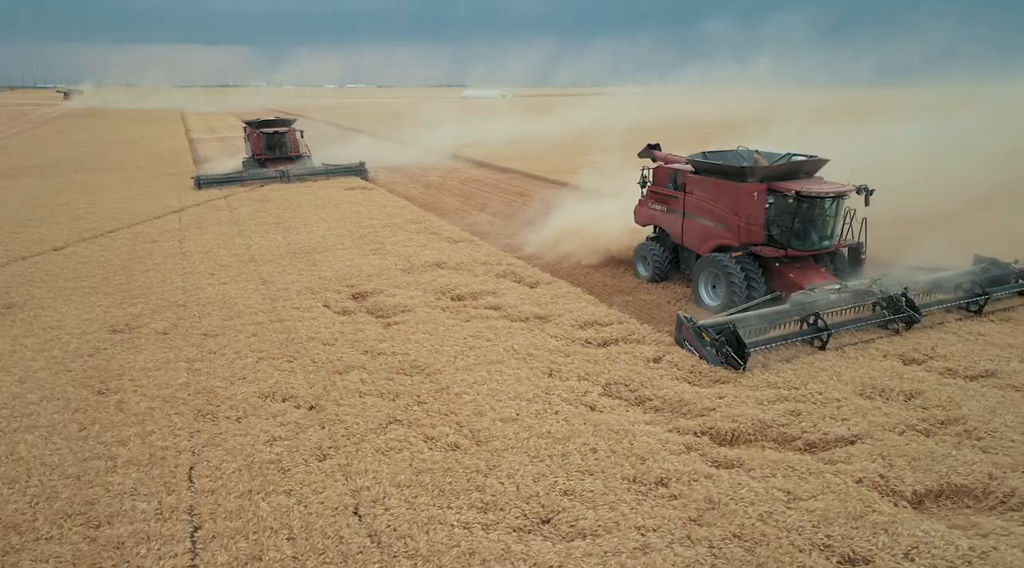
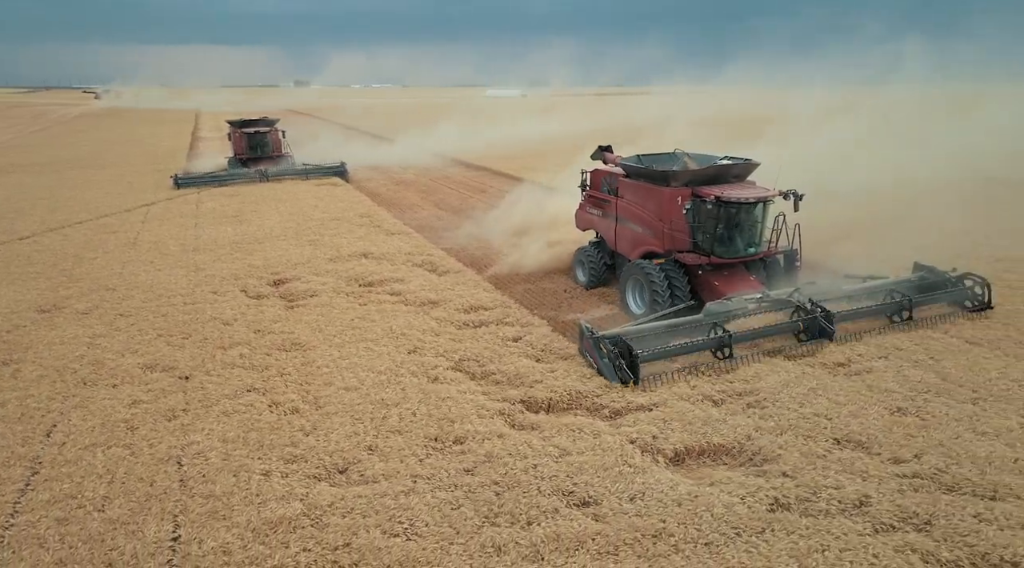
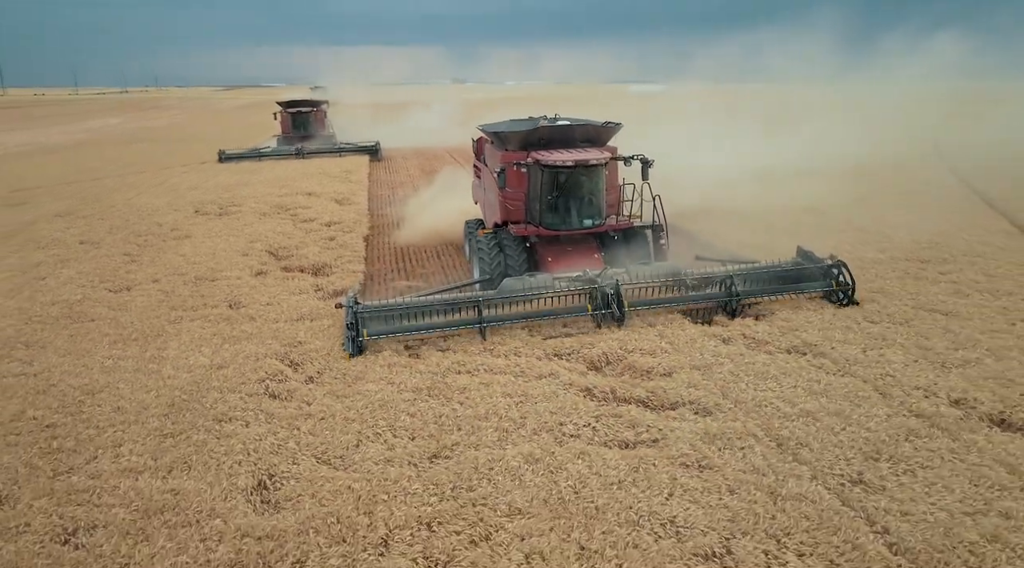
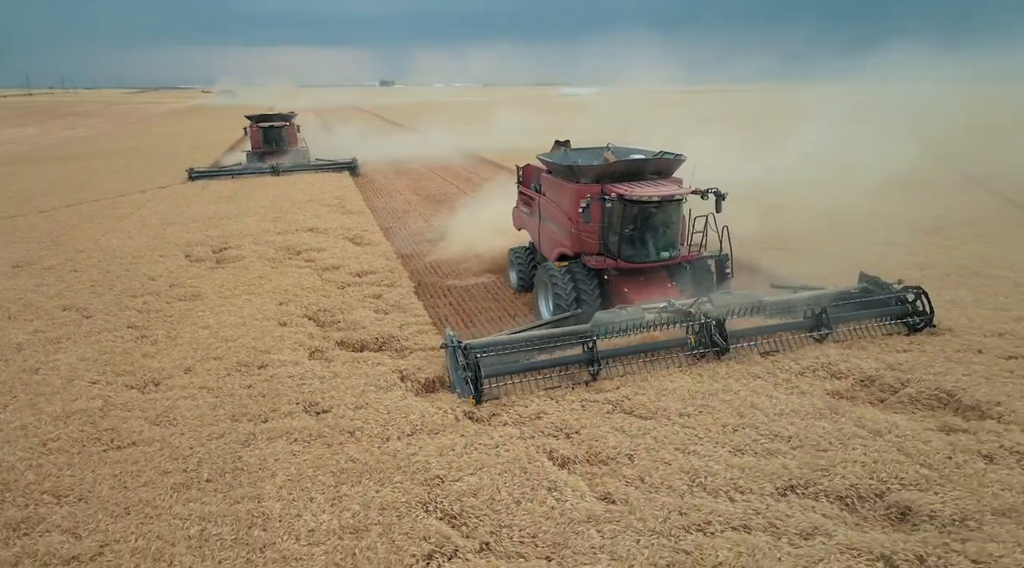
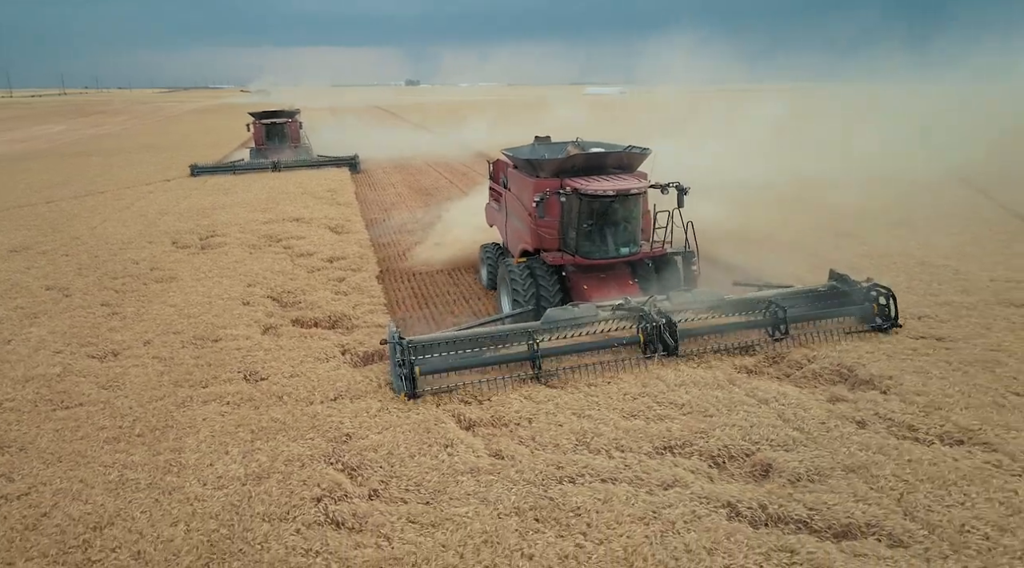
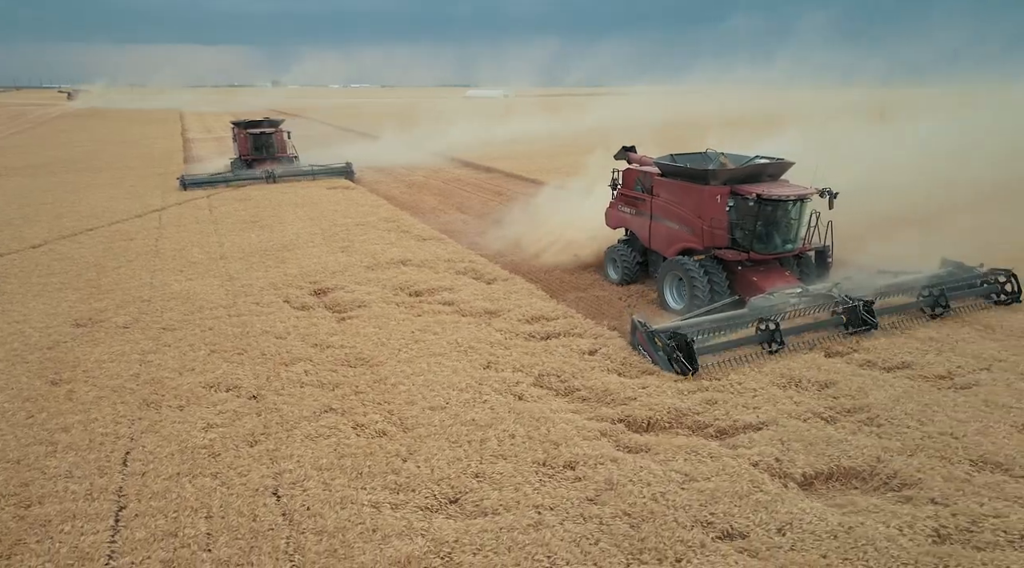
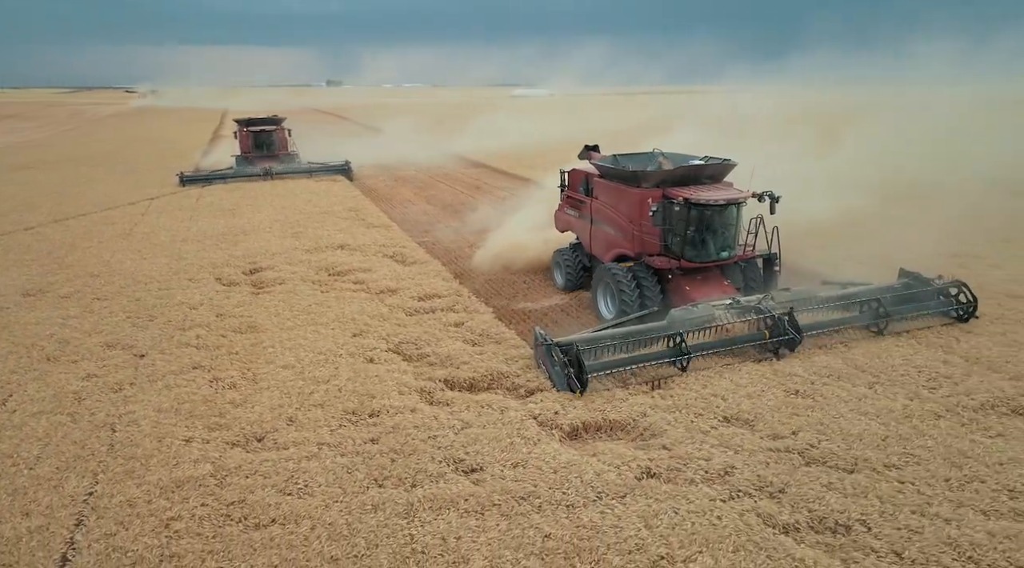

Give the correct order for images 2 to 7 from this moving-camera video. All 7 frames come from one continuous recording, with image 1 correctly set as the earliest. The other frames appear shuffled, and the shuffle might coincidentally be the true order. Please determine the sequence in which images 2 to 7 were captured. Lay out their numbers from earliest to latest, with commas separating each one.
6, 2, 7, 4, 5, 3
